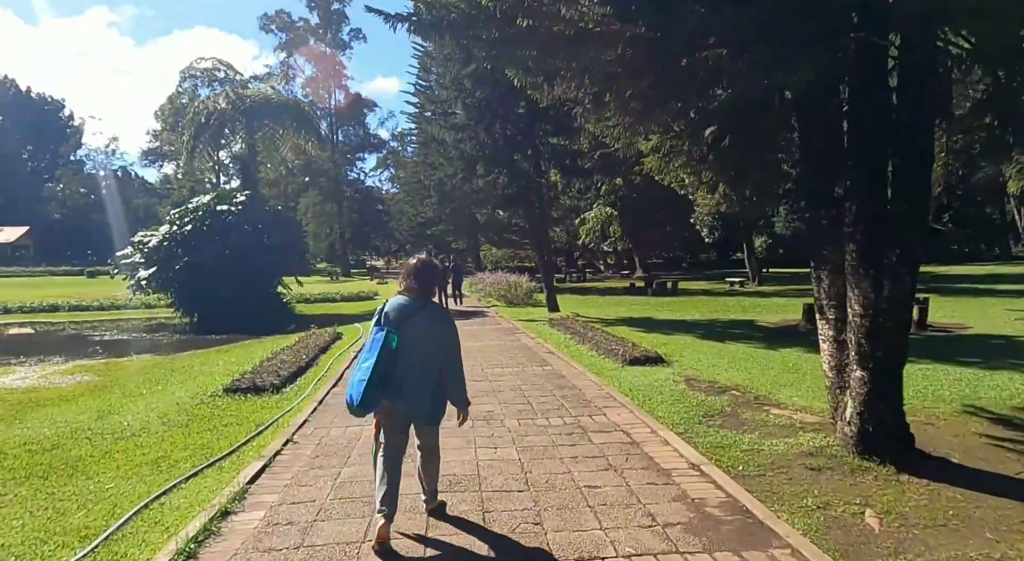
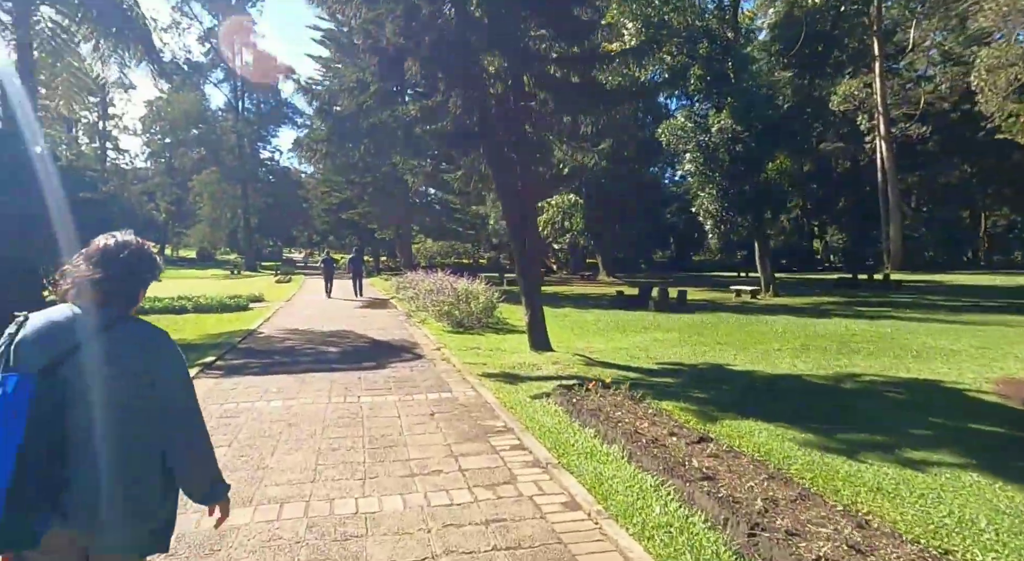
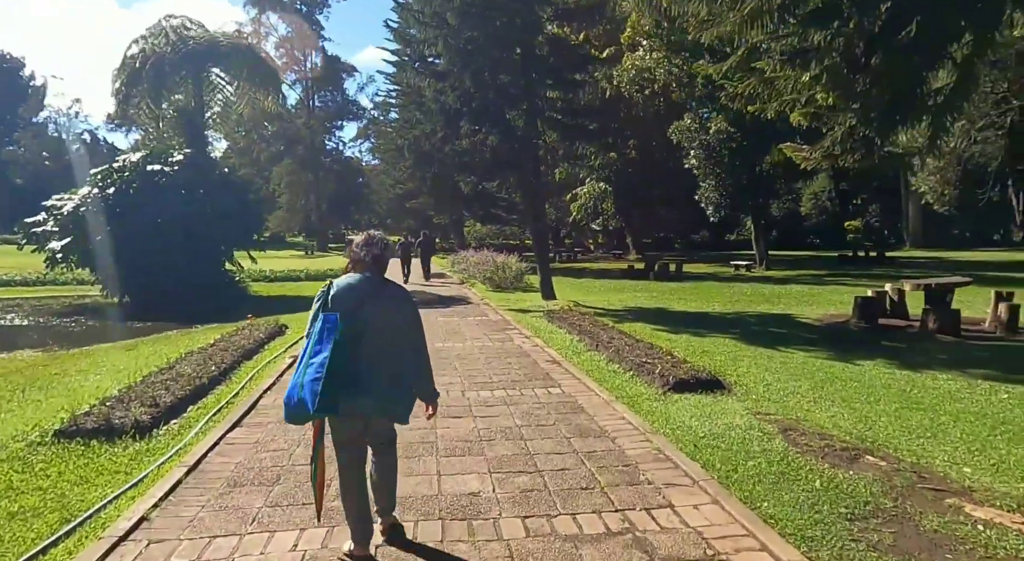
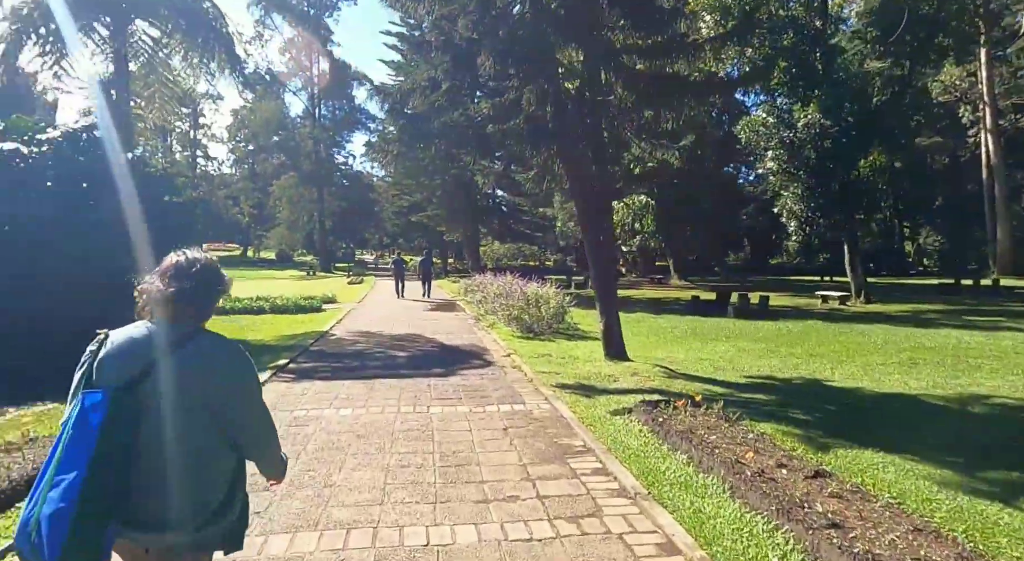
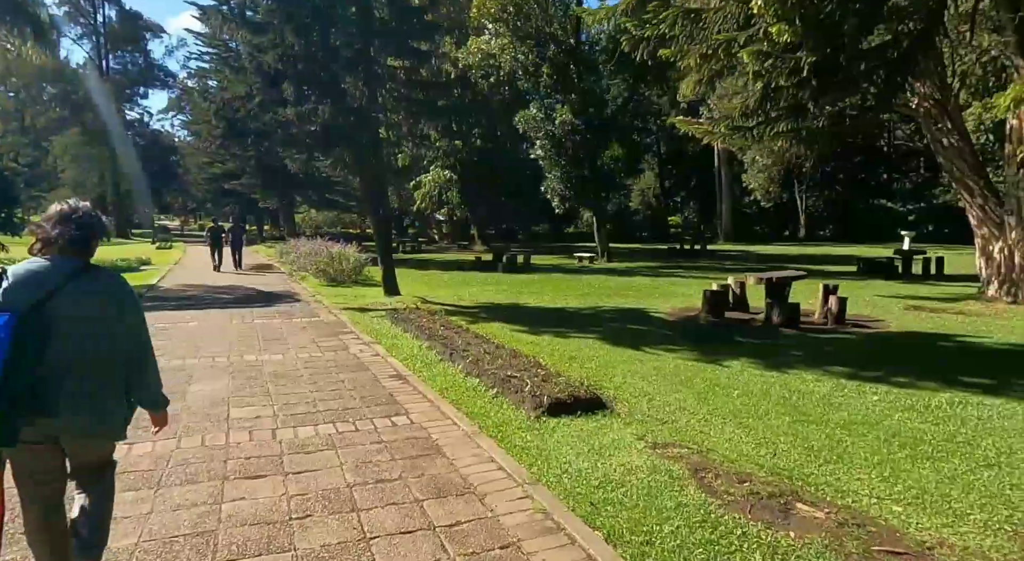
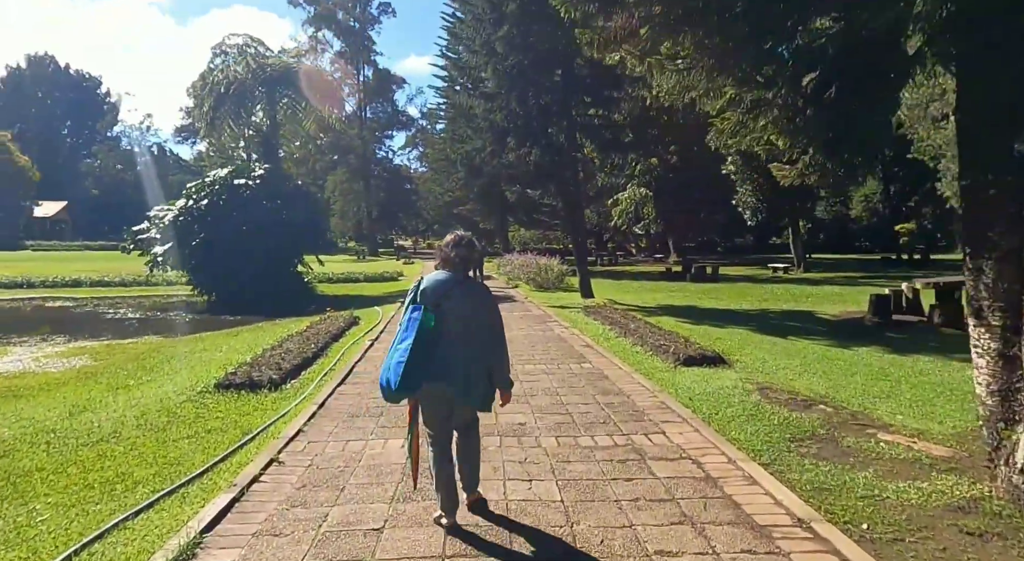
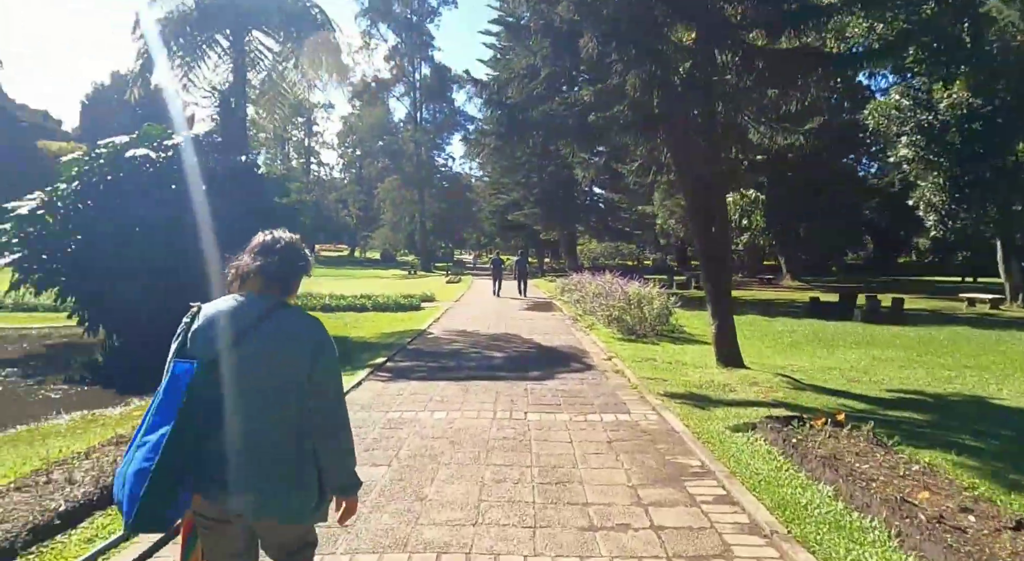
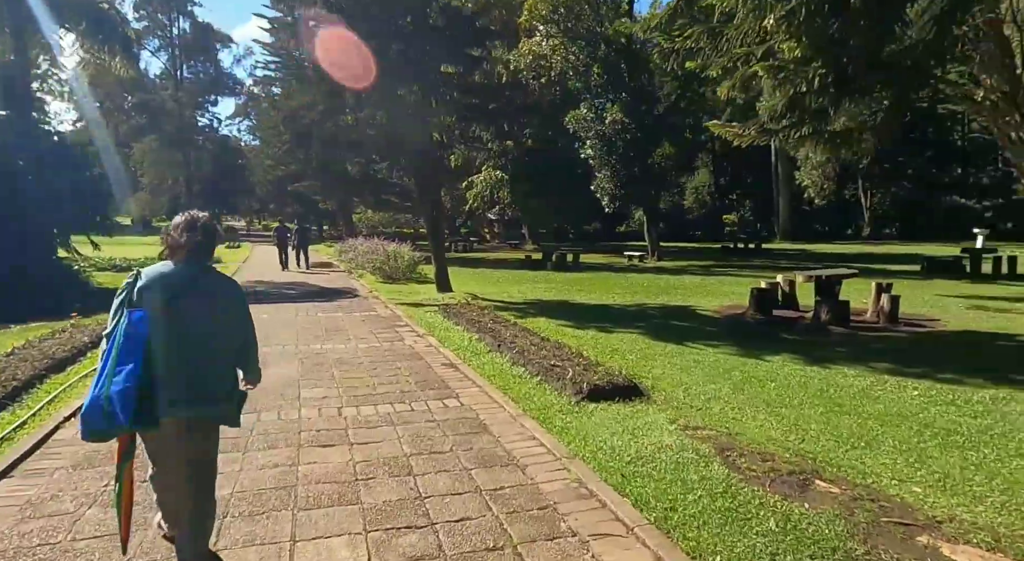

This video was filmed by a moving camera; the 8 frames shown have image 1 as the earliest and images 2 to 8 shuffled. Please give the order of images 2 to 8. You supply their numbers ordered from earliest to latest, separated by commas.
6, 3, 8, 5, 2, 4, 7
